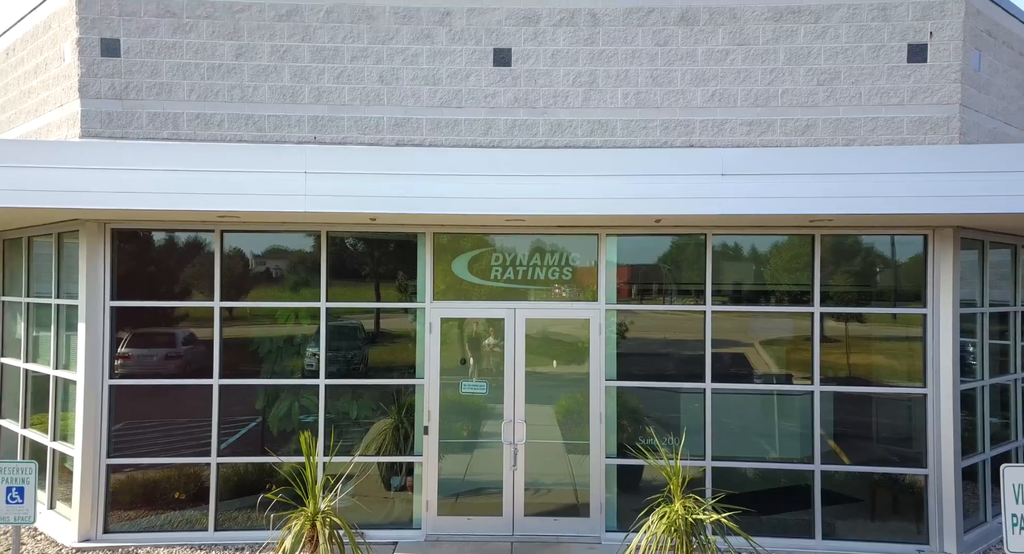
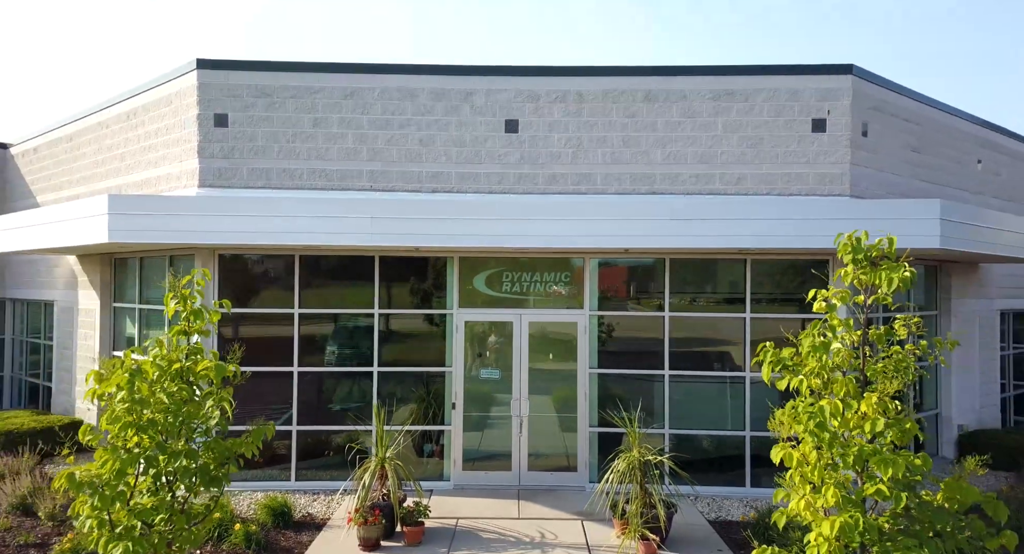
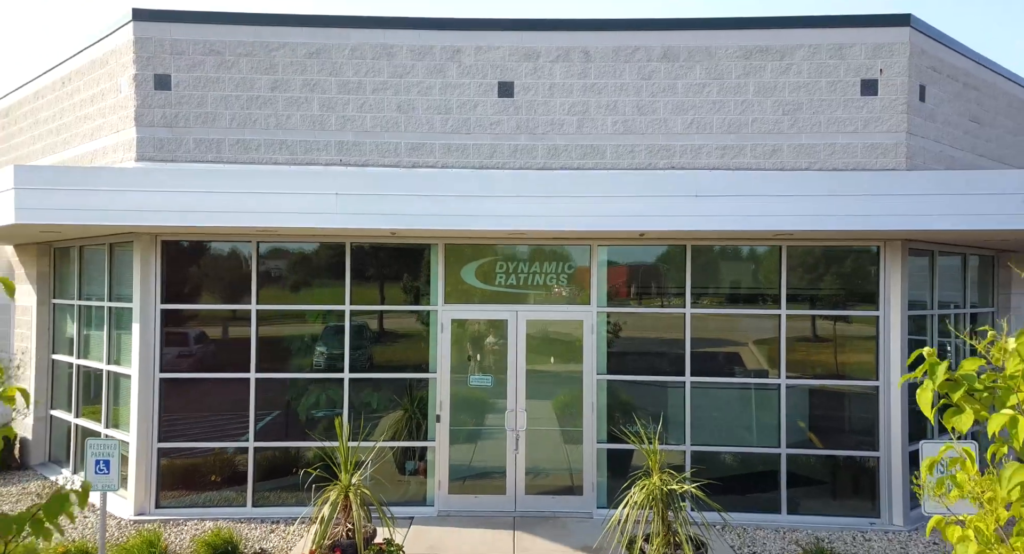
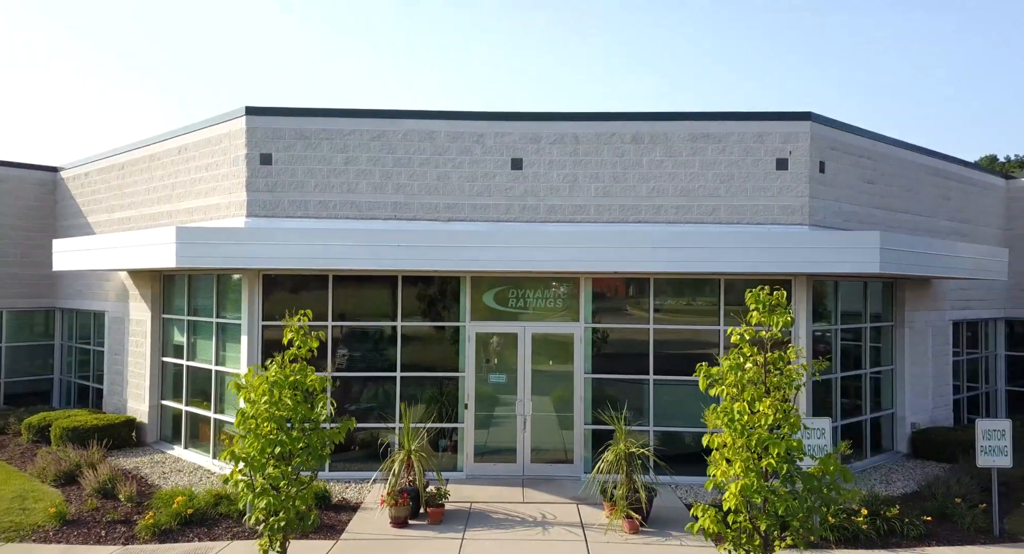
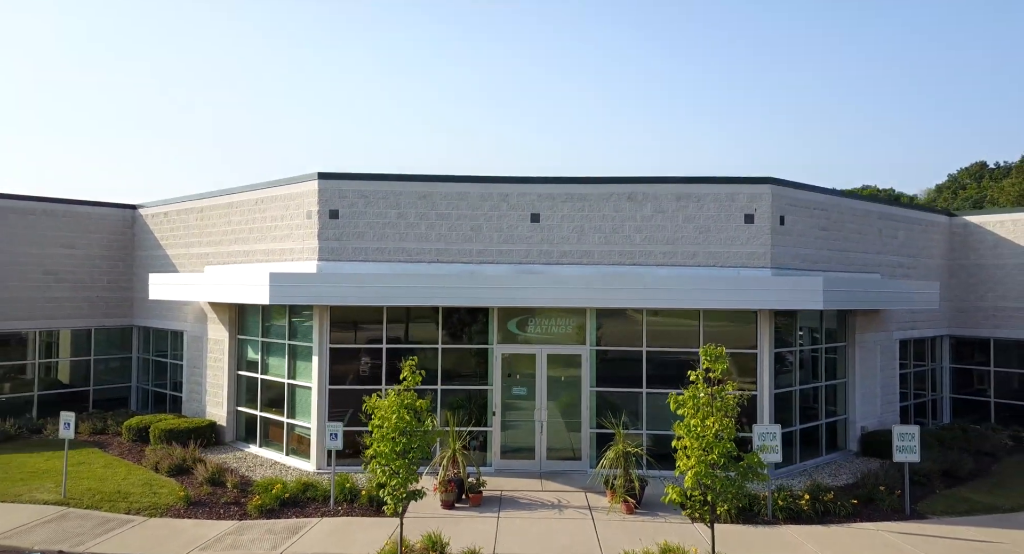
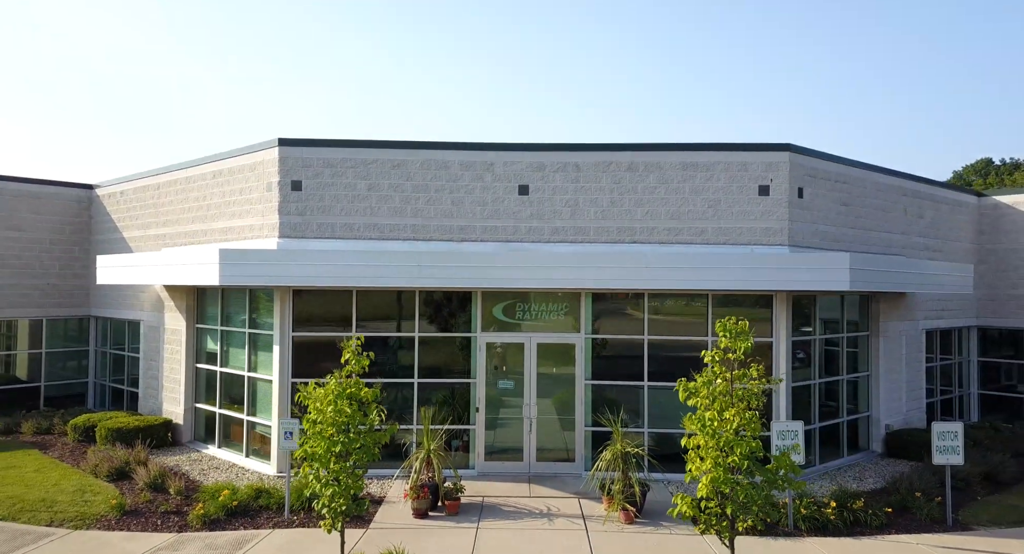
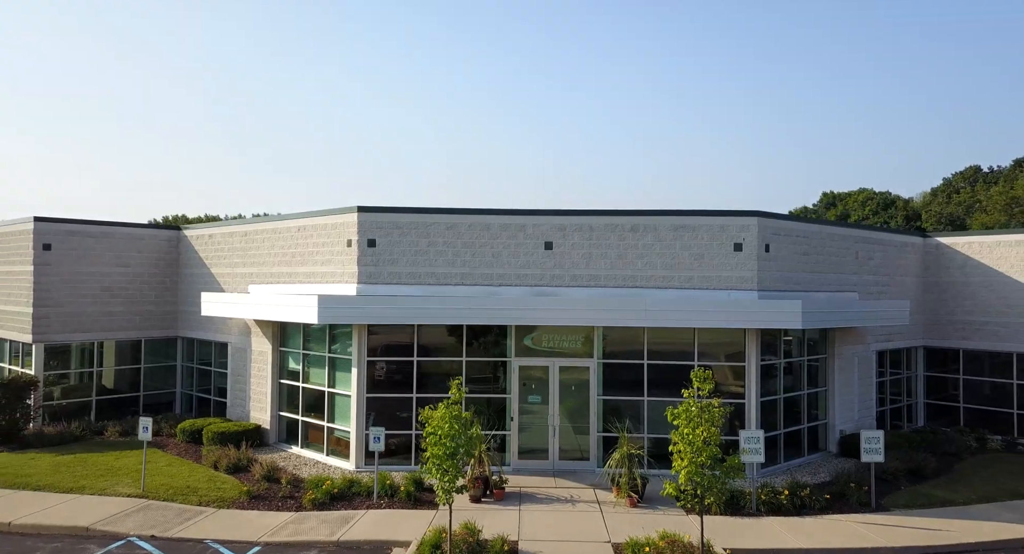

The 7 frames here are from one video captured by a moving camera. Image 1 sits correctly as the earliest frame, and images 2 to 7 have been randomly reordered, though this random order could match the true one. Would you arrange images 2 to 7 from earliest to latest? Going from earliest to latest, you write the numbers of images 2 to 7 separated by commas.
3, 2, 4, 6, 5, 7
